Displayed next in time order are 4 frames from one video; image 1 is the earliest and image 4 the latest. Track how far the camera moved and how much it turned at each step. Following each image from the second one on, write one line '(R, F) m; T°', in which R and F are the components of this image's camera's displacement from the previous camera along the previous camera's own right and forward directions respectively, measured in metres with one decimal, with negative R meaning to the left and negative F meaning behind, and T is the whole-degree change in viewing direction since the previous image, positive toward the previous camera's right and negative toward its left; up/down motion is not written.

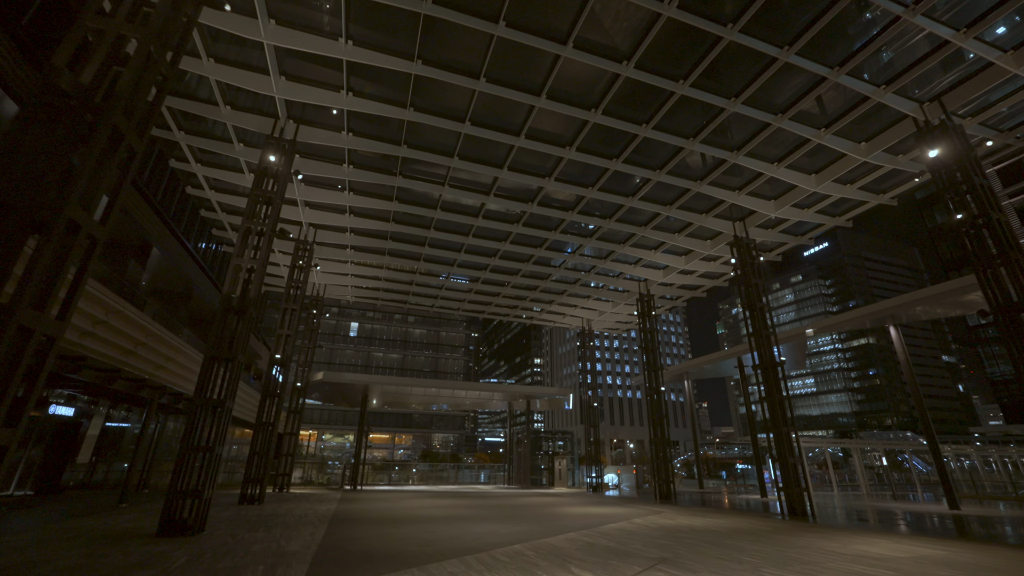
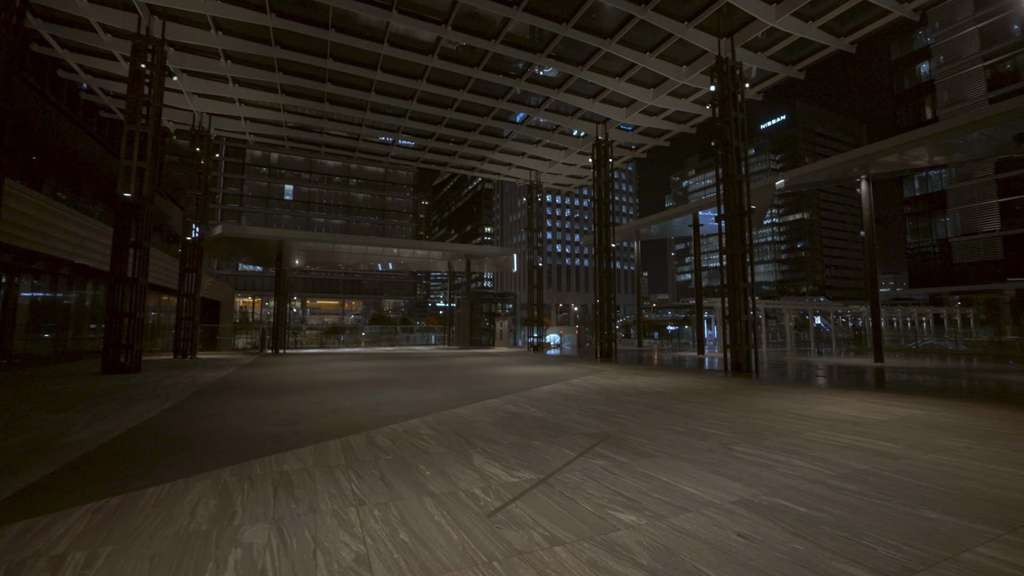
(+0.8, +2.6) m; +6°
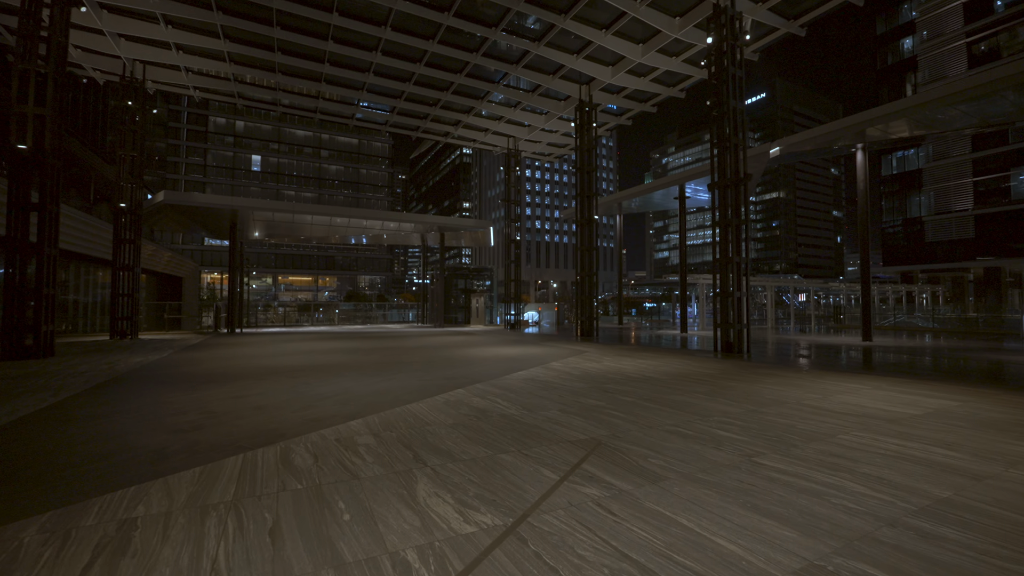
(+0.1, +1.3) m; +3°
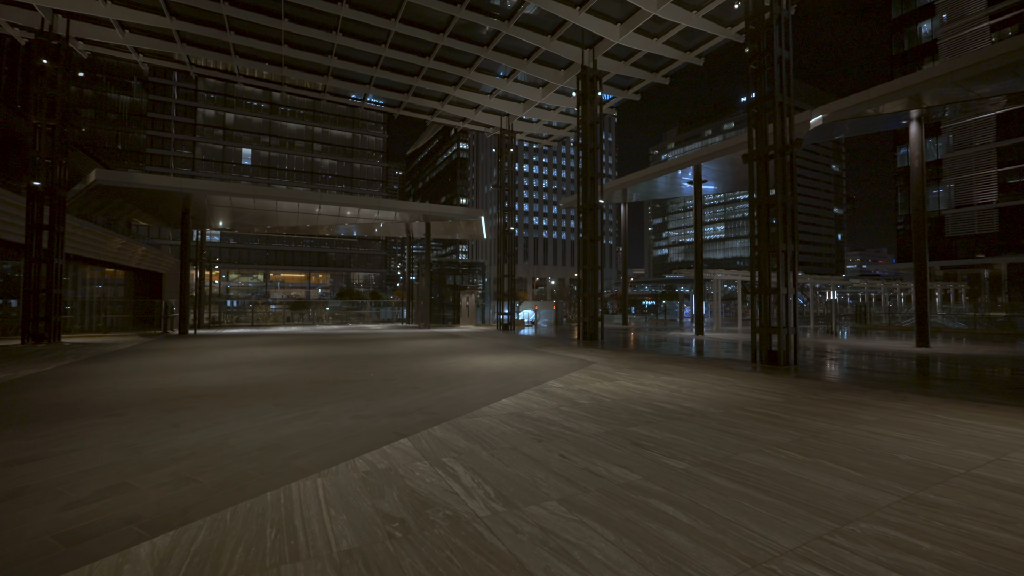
(+0.2, +2.5) m; 0°
